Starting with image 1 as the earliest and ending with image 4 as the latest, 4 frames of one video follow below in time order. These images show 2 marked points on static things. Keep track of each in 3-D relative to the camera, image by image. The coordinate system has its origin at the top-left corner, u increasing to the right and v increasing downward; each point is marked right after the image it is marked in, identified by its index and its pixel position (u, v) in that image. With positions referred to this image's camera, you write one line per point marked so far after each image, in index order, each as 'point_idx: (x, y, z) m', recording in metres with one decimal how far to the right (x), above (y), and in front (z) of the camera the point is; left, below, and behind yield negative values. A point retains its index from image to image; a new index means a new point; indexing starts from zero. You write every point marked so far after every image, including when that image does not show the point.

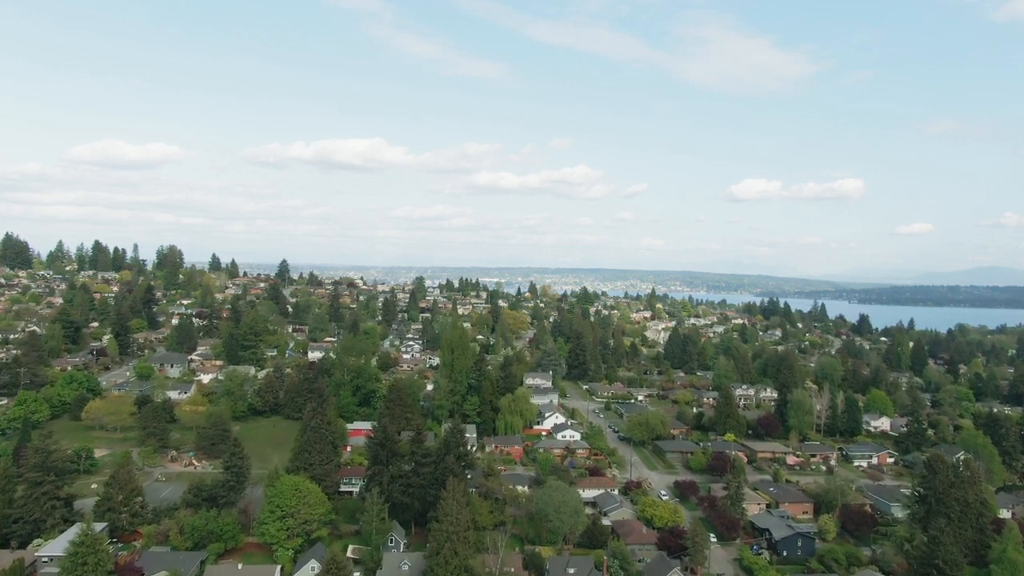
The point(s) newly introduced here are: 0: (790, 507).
0: (+7.7, -6.1, +17.2) m
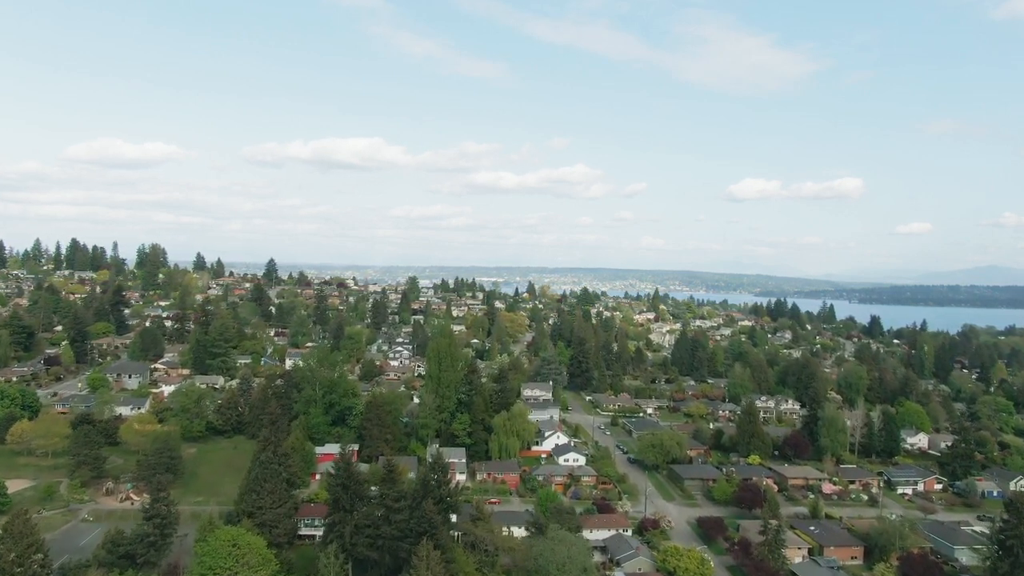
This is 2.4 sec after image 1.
0: (+7.5, -6.1, +14.4) m
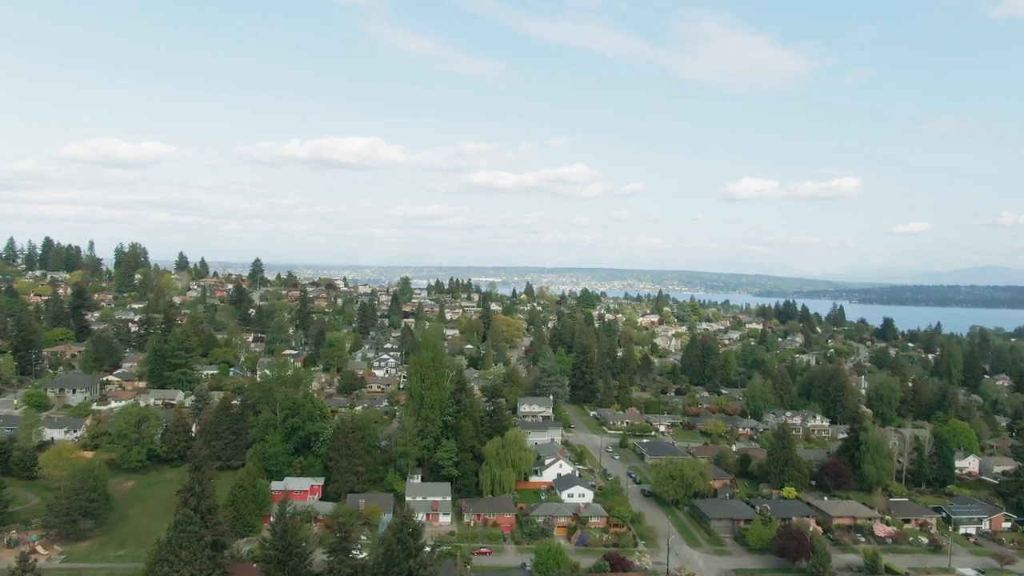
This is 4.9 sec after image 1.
0: (+7.4, -6.2, +11.5) m
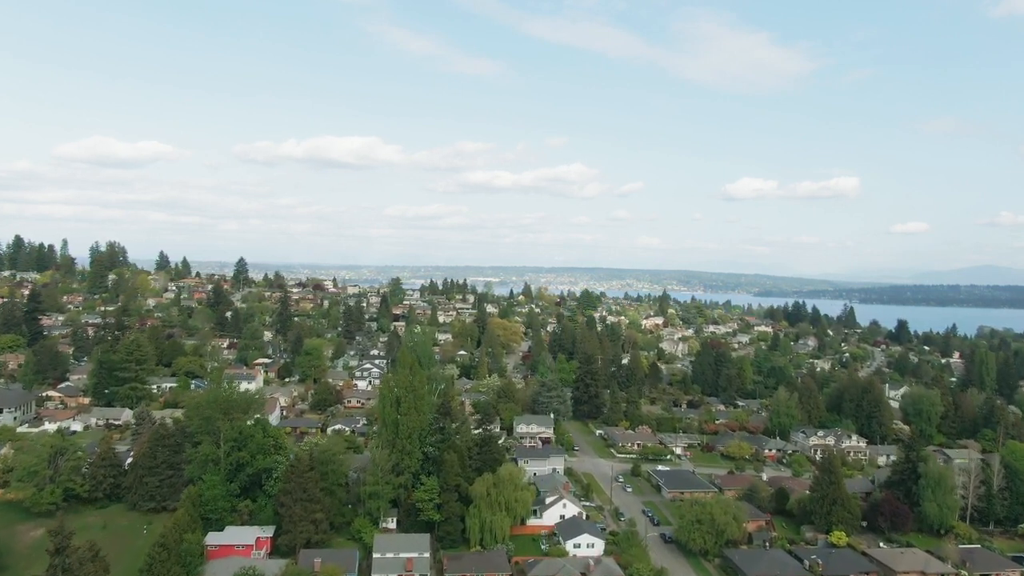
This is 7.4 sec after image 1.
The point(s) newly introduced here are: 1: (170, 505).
0: (+7.3, -6.3, +8.6) m
1: (-7.6, -4.8, +13.8) m
